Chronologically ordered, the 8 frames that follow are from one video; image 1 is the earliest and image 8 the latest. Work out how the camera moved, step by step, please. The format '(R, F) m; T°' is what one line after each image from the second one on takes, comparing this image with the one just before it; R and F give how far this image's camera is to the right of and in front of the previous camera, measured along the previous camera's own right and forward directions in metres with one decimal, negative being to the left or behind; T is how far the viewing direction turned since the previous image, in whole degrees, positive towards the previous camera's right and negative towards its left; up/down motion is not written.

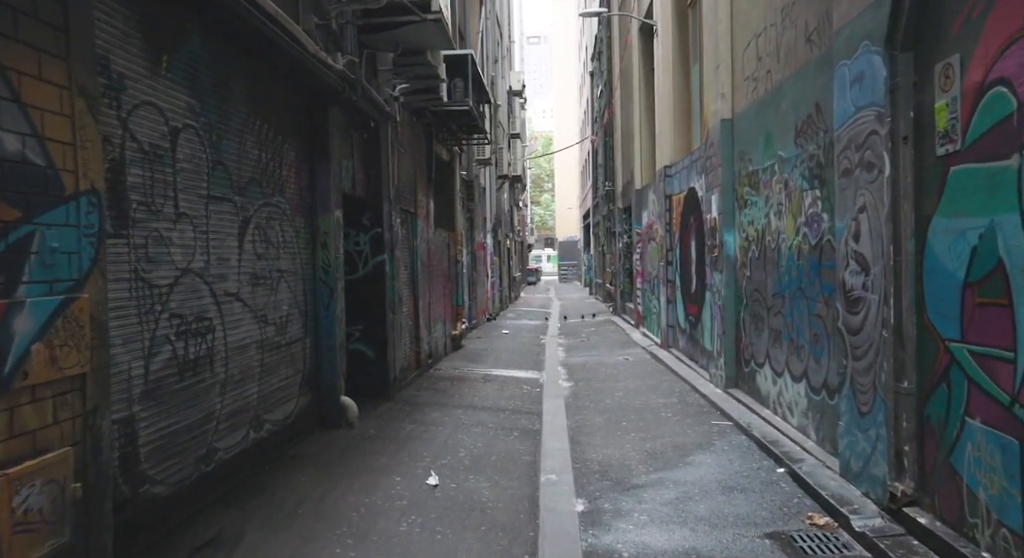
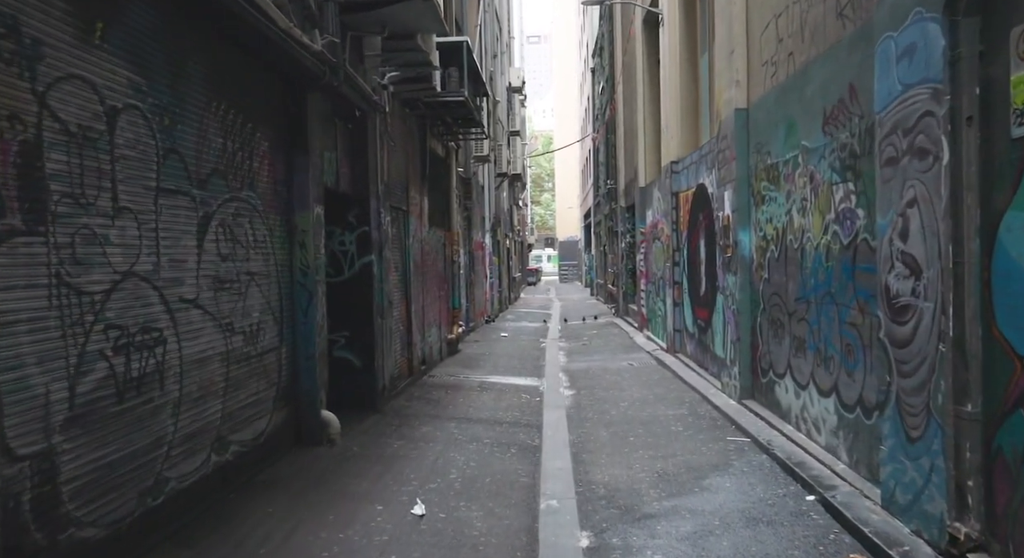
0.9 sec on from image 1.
(0.0, +0.7) m; 0°
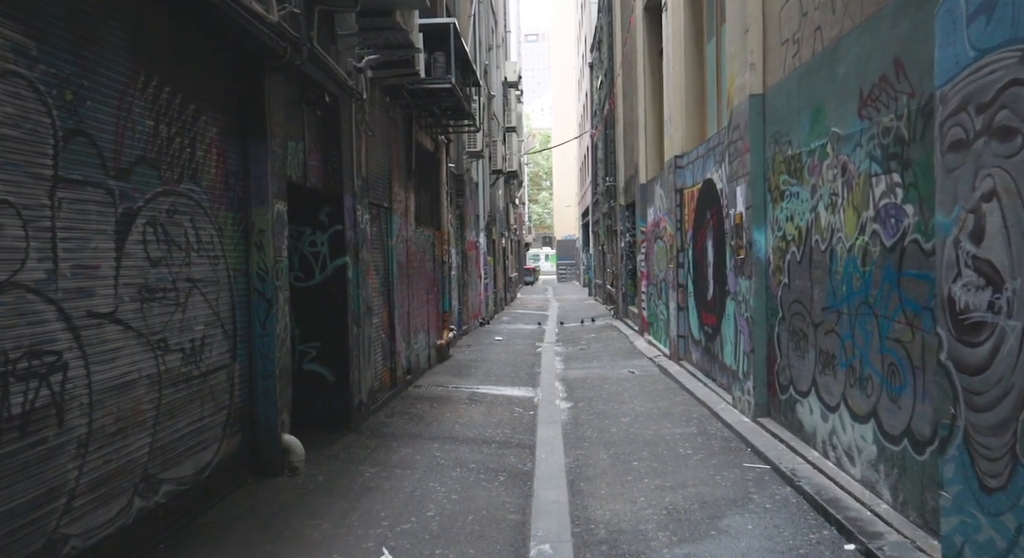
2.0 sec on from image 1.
(+0.1, +0.9) m; 0°
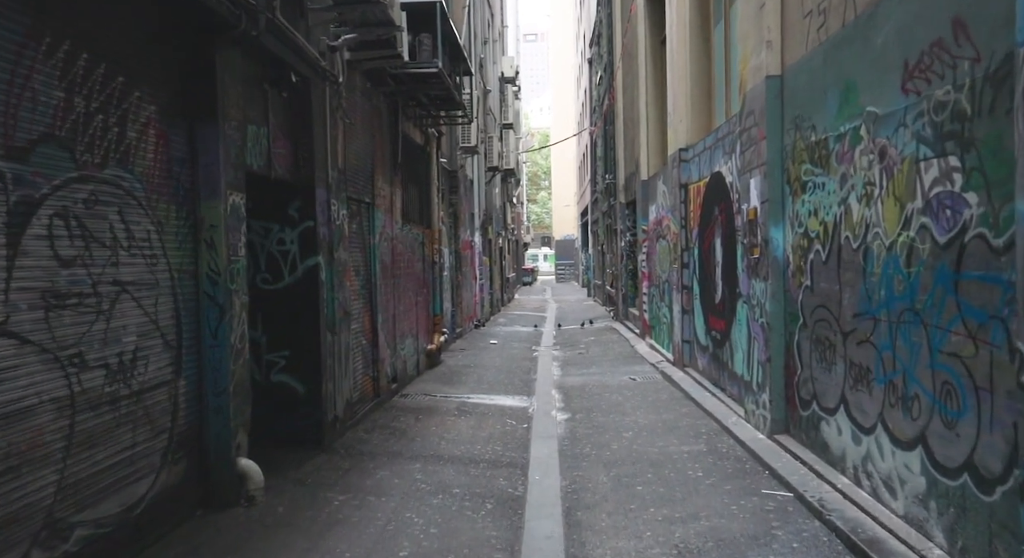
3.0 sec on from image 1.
(+0.1, +0.8) m; 0°
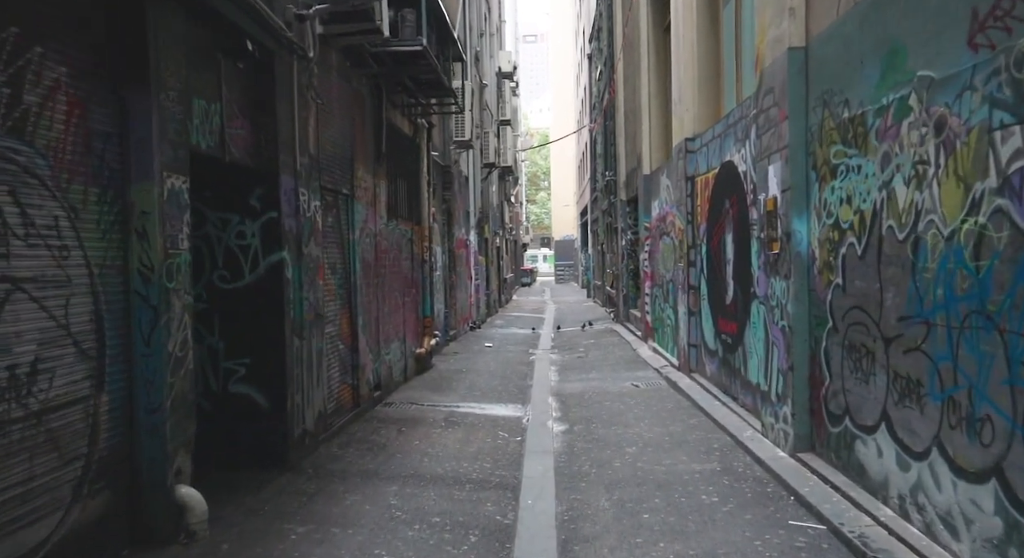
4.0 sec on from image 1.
(+0.1, +0.8) m; 0°
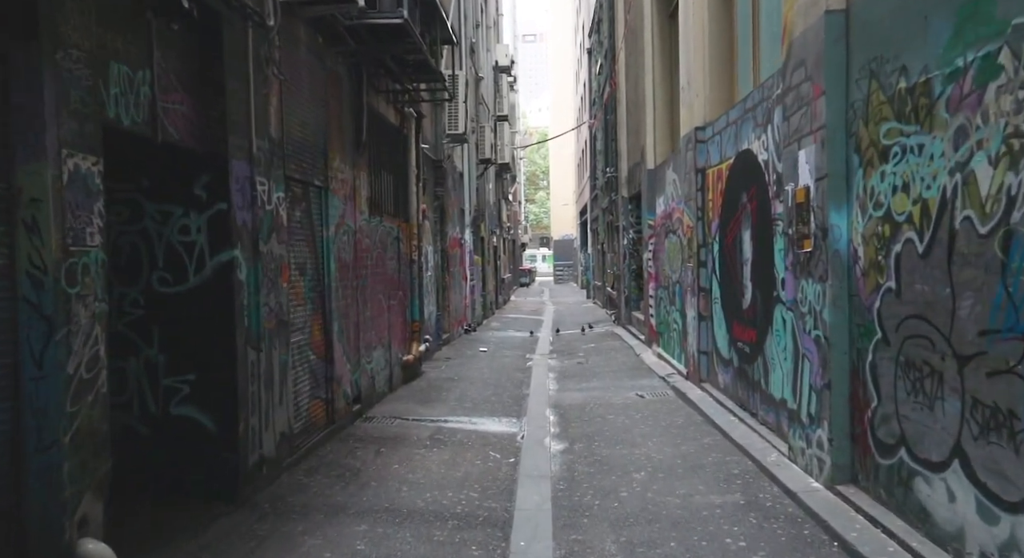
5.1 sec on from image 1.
(+0.1, +1.0) m; 0°
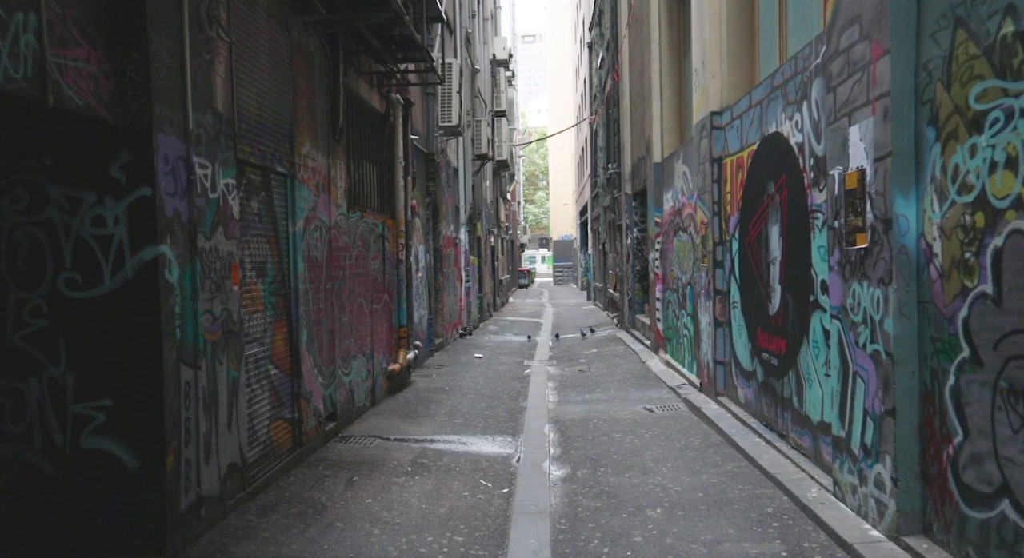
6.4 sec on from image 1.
(0.0, +1.1) m; 0°
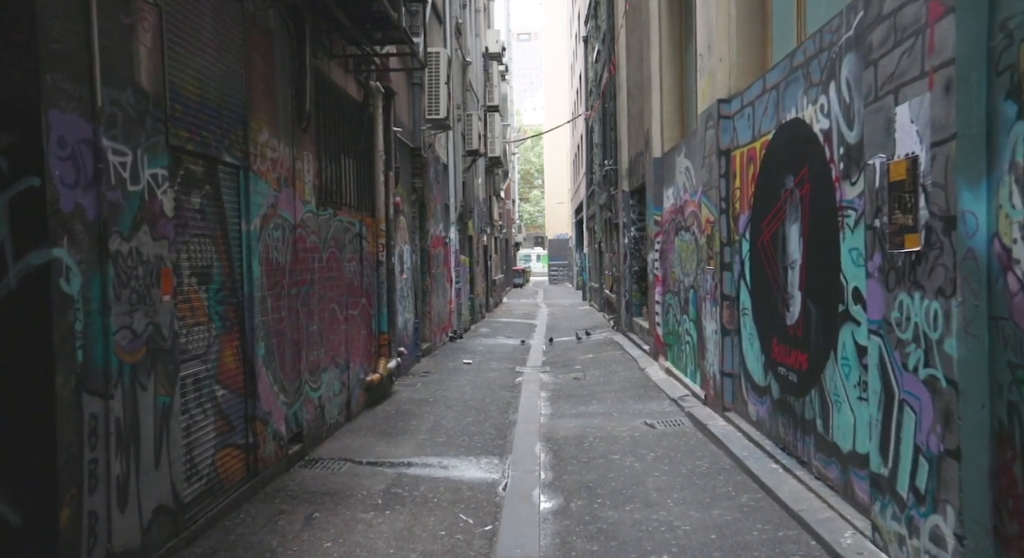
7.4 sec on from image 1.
(+0.1, +0.9) m; 0°
